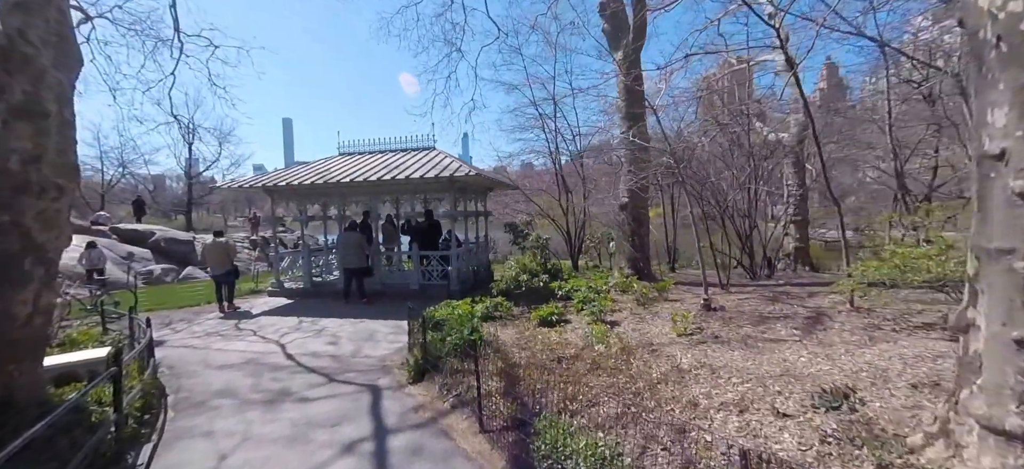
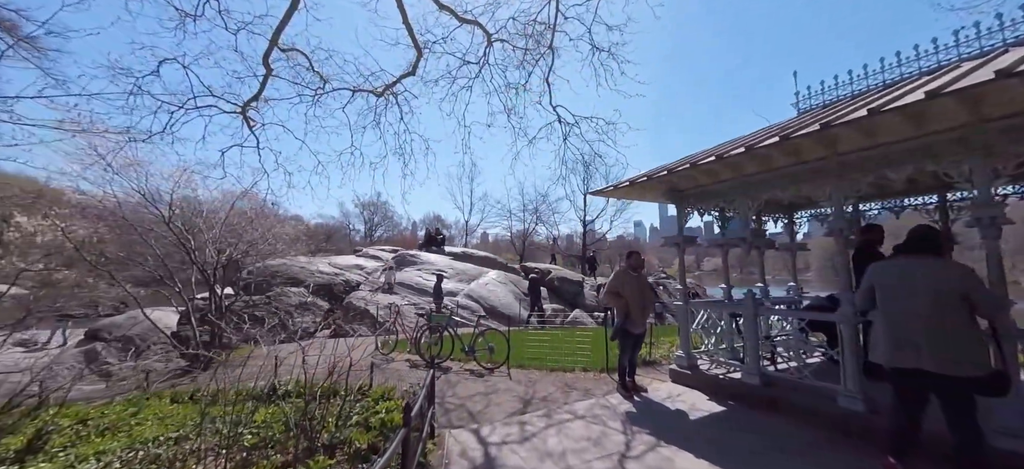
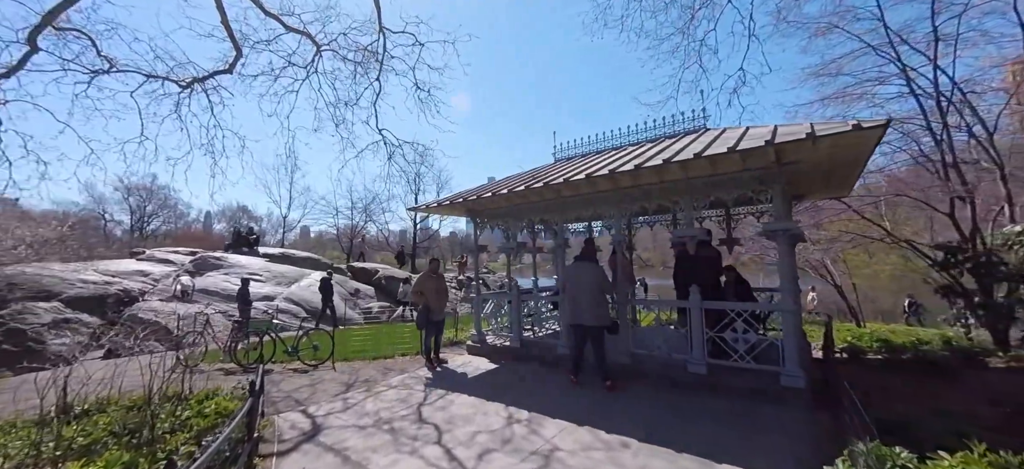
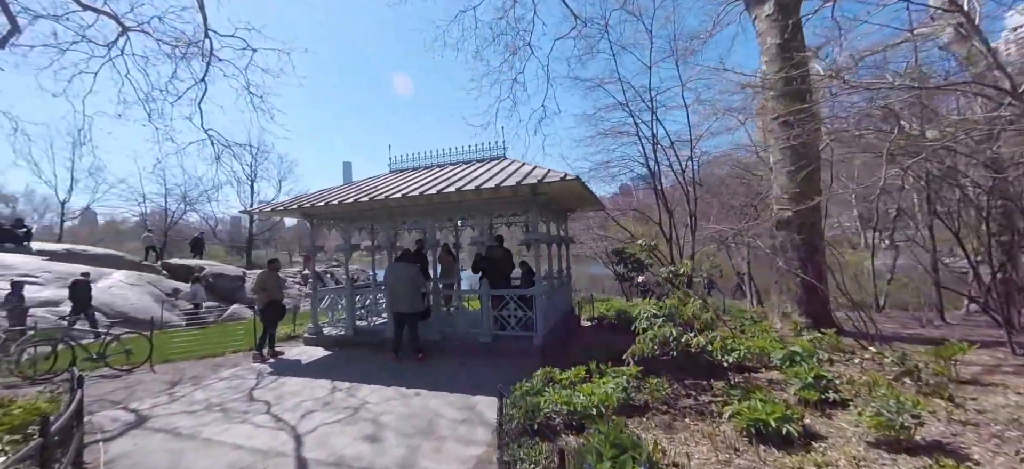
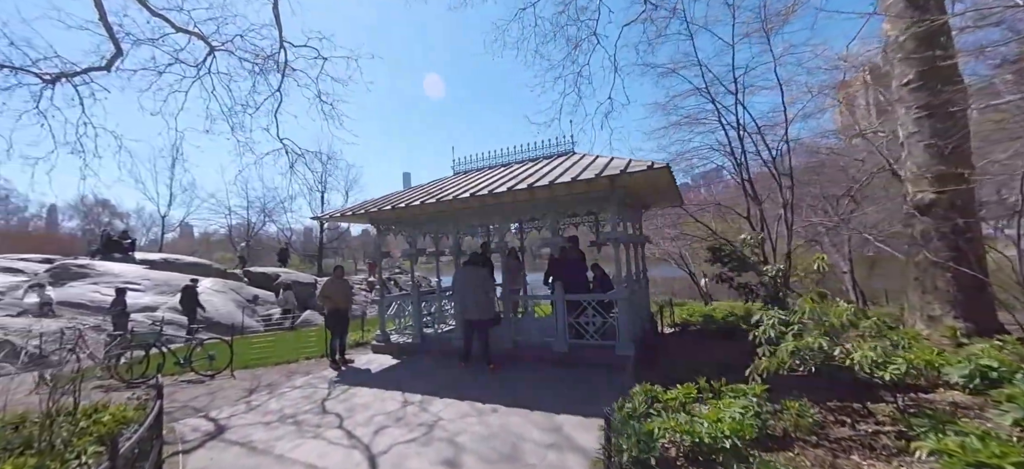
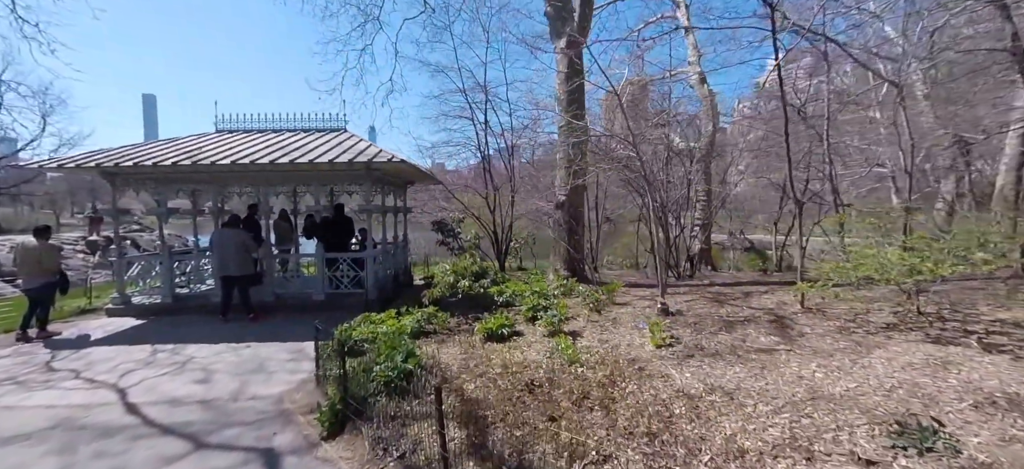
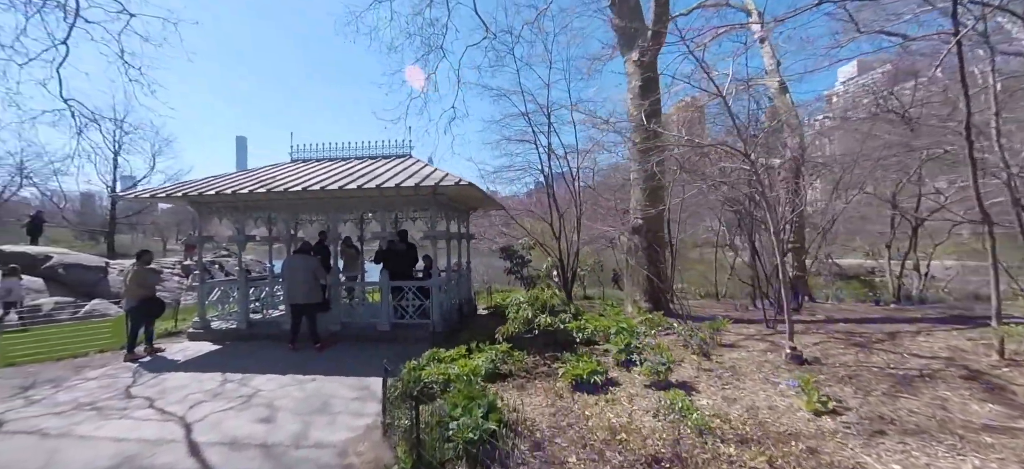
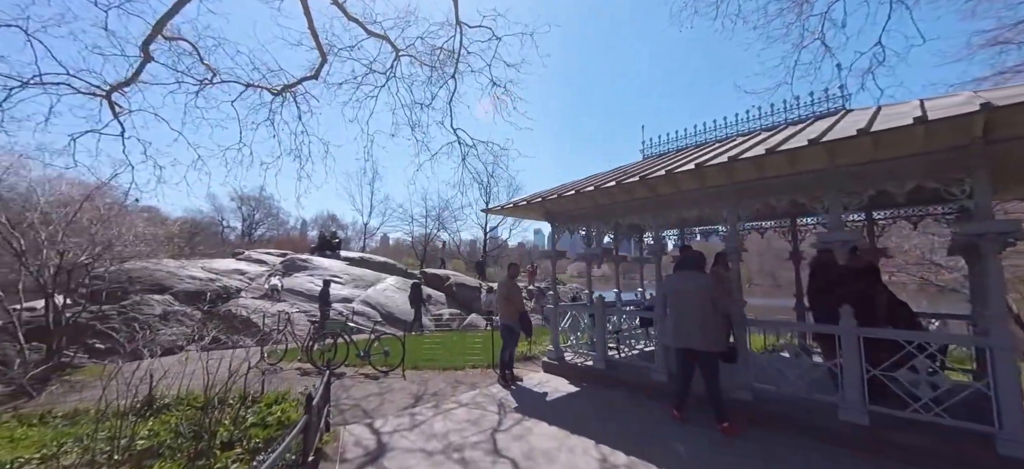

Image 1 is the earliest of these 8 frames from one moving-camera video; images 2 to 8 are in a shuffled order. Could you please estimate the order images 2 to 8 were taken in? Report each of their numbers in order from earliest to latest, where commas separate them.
6, 7, 4, 5, 3, 8, 2
